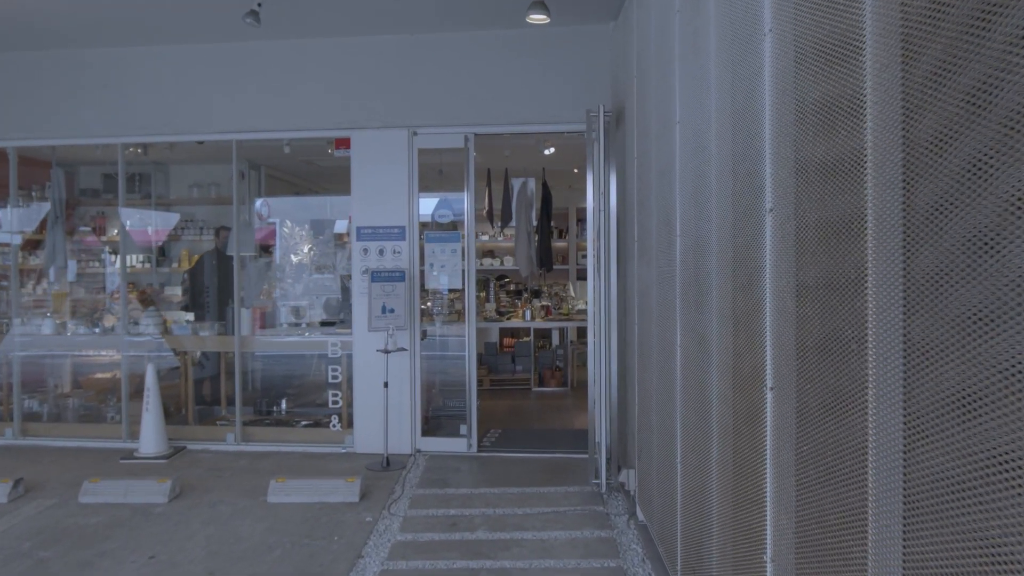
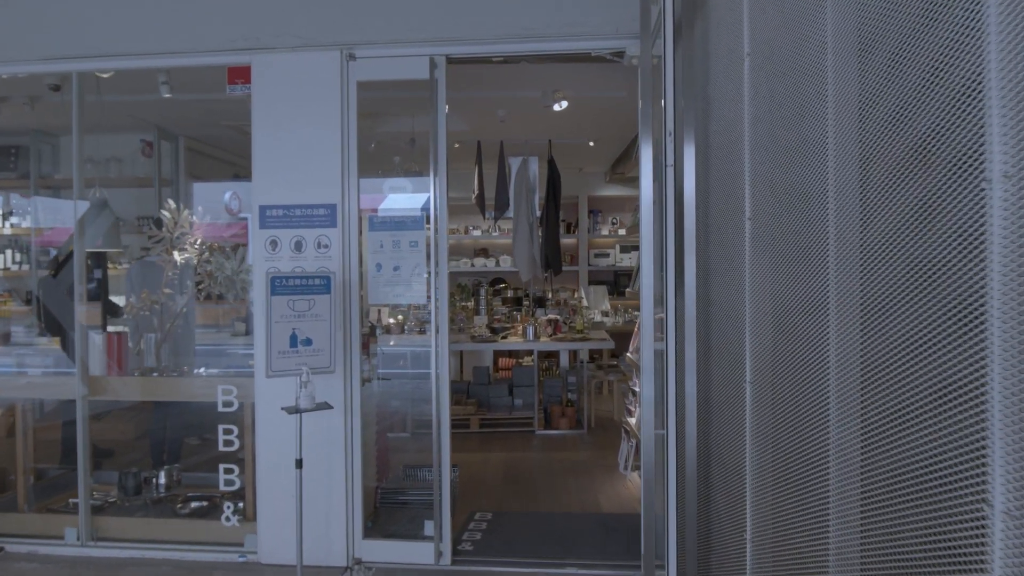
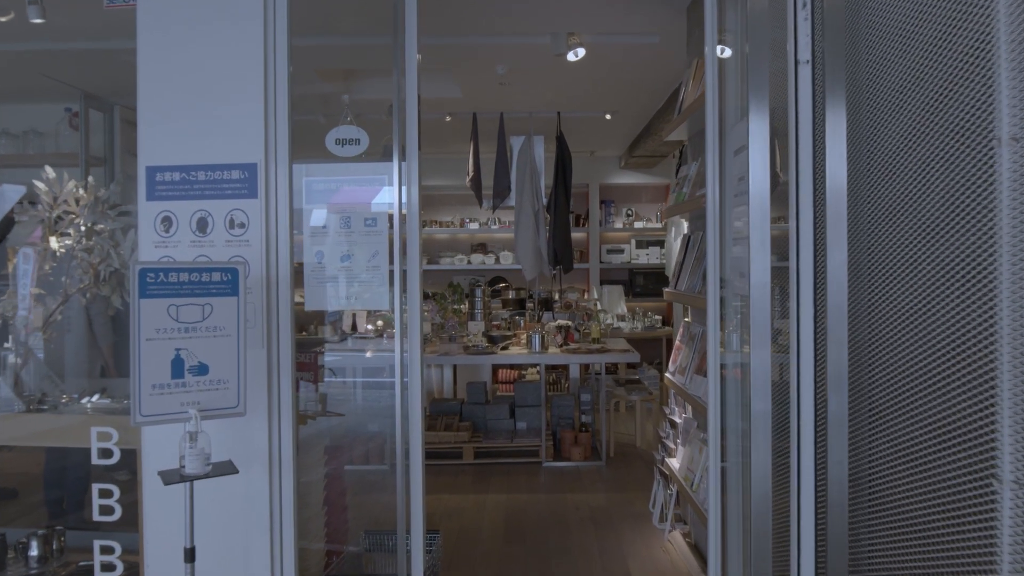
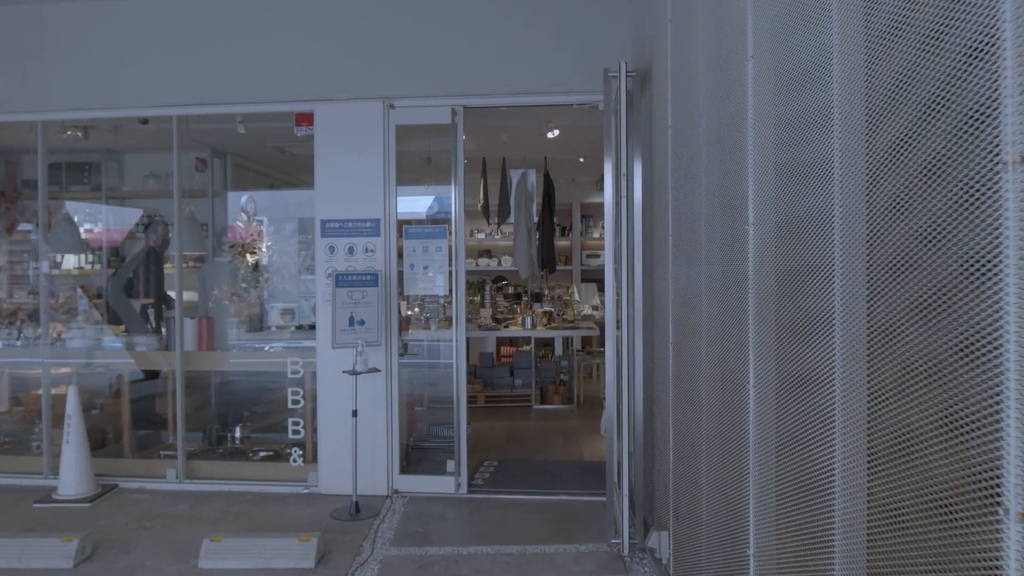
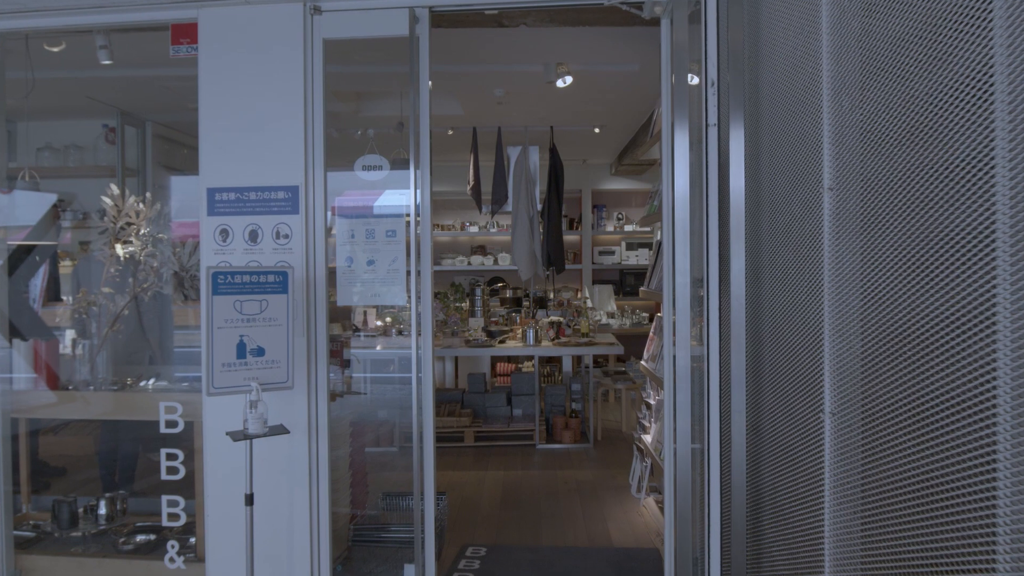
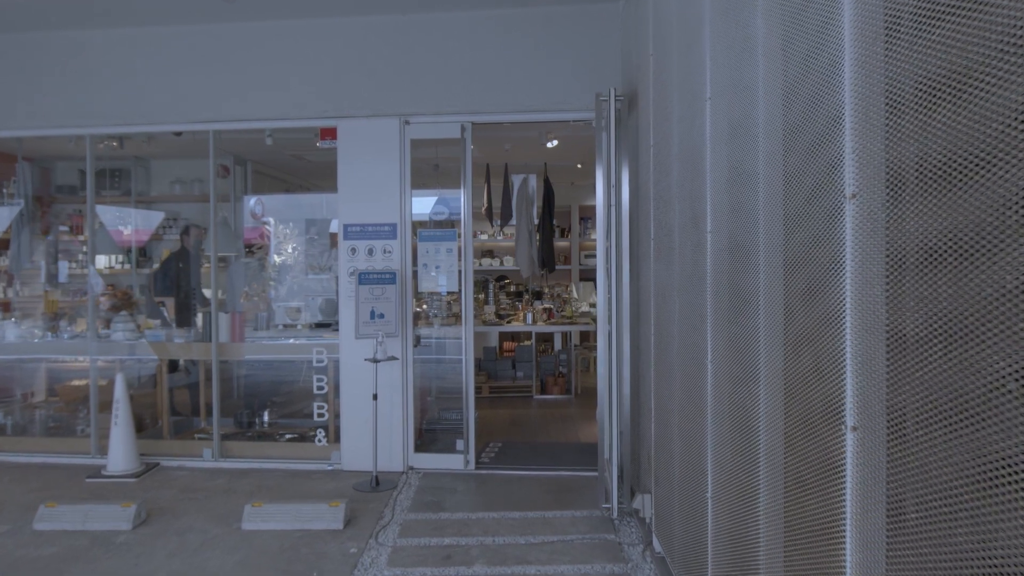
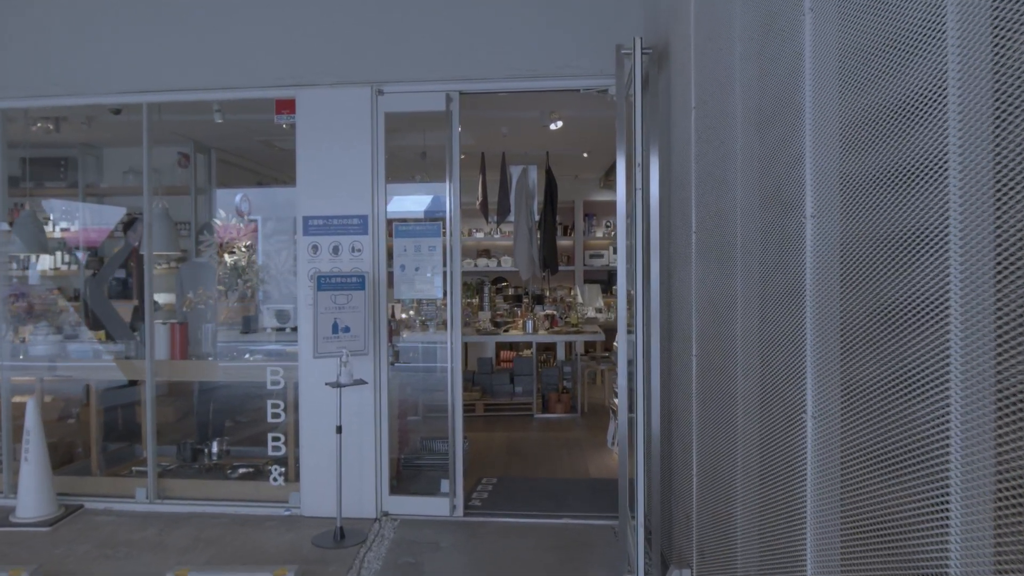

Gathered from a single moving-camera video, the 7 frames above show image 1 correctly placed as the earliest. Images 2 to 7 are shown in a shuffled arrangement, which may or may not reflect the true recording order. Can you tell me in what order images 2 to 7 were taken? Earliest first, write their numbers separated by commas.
6, 4, 7, 2, 5, 3
